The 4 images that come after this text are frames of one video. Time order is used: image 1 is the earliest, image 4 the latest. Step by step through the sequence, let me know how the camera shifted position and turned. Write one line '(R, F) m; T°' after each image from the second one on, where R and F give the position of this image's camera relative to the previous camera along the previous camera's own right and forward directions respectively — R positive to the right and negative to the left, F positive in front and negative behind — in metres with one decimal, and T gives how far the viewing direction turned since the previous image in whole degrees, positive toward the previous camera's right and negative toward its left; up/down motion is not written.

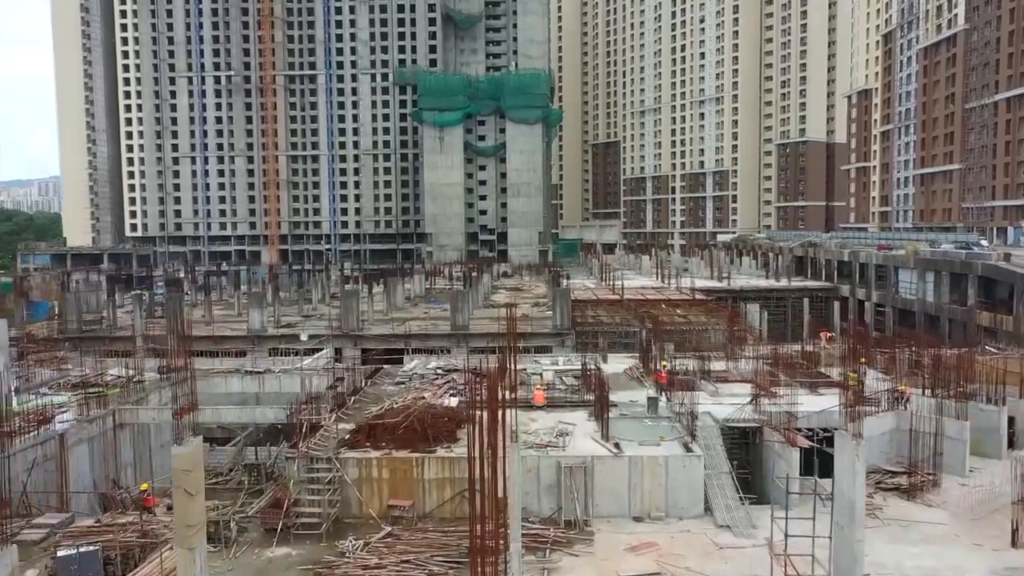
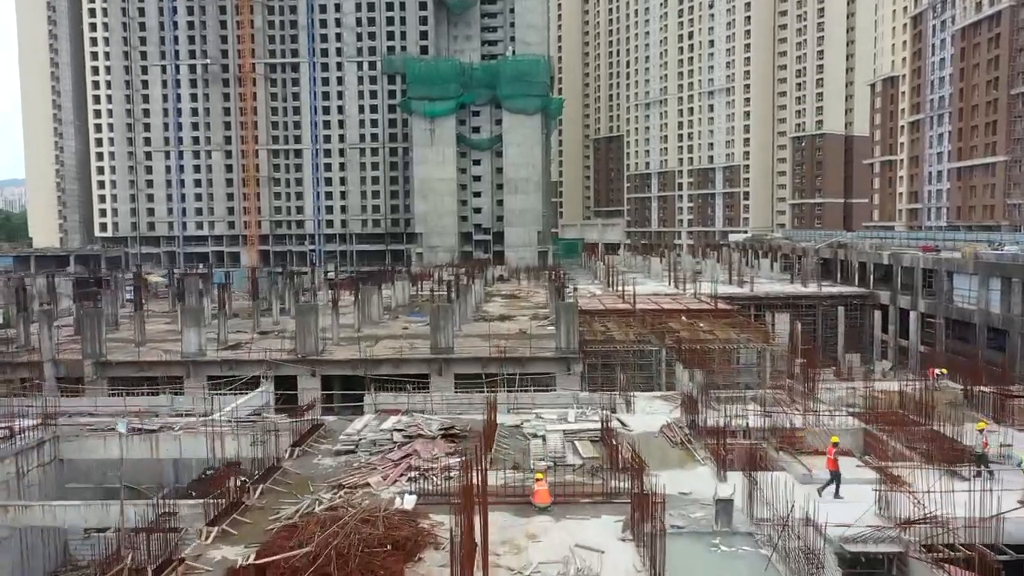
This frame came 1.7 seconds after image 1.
(+0.1, +5.8) m; 0°
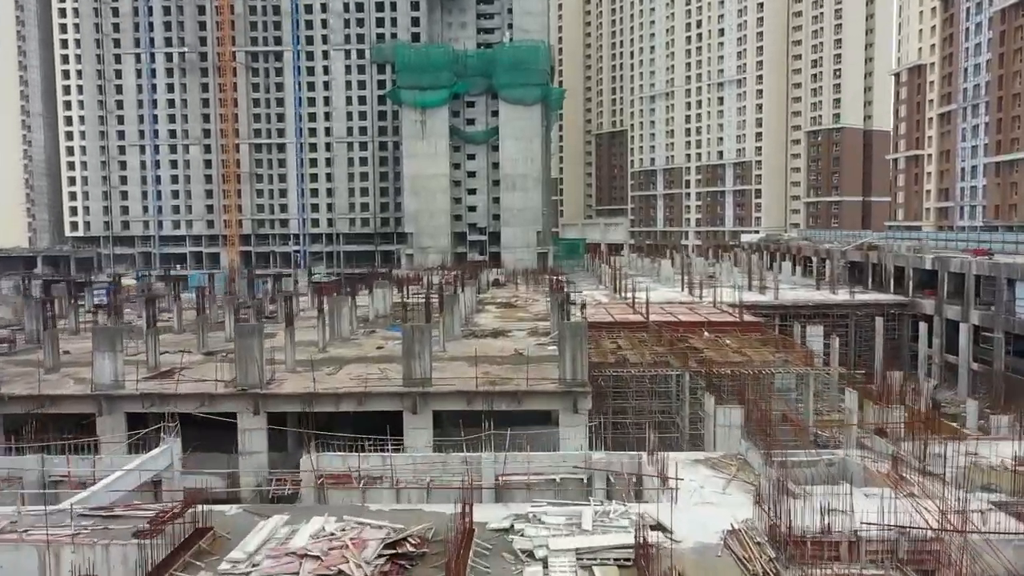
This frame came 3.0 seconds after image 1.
(+0.2, +5.0) m; 0°
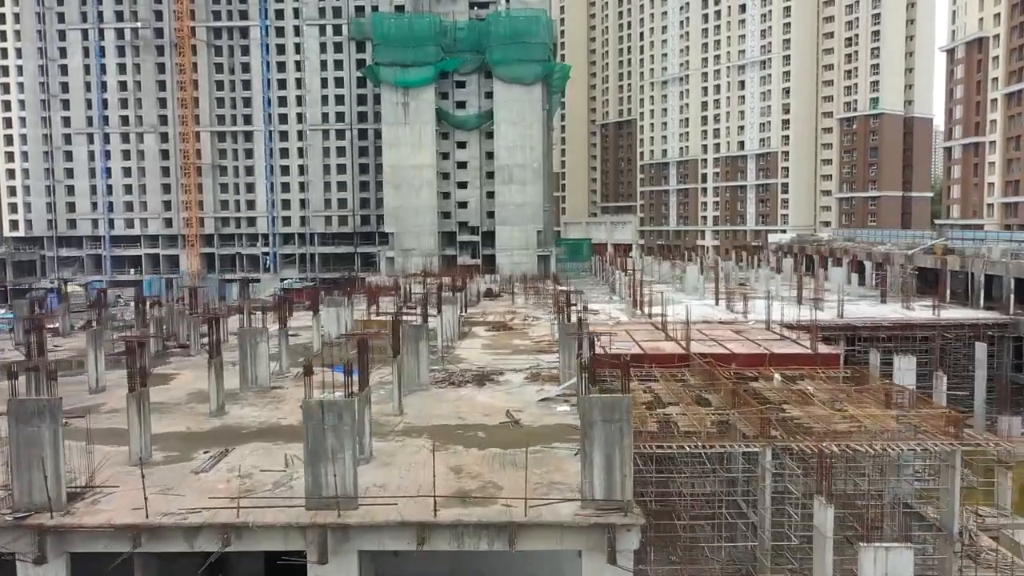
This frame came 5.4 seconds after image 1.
(+0.2, +8.9) m; 0°
